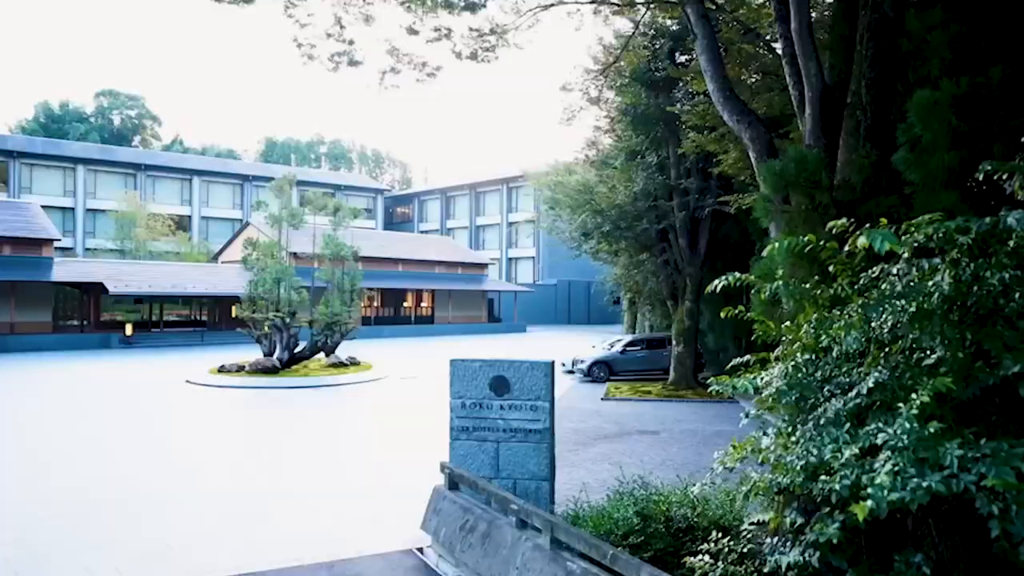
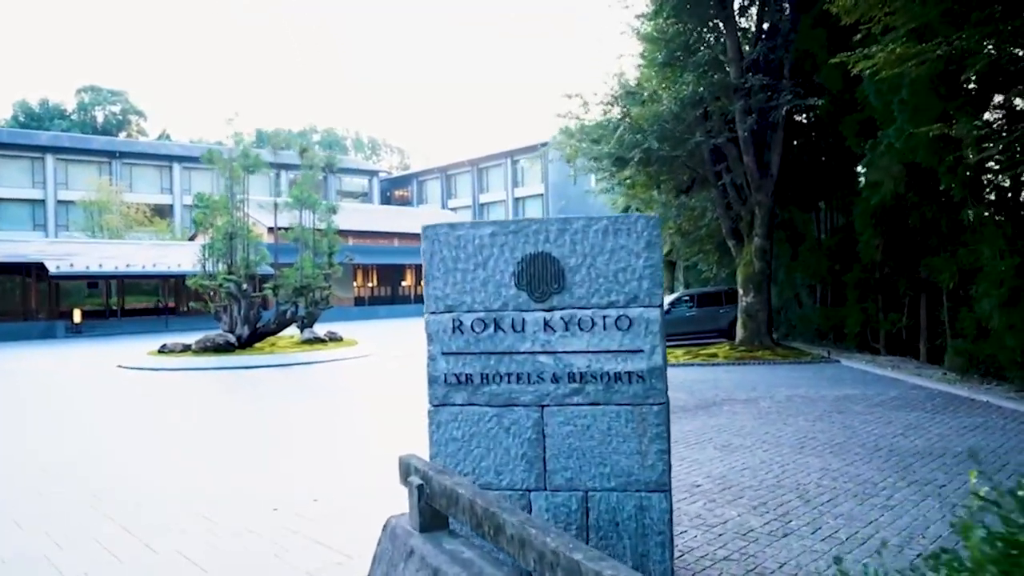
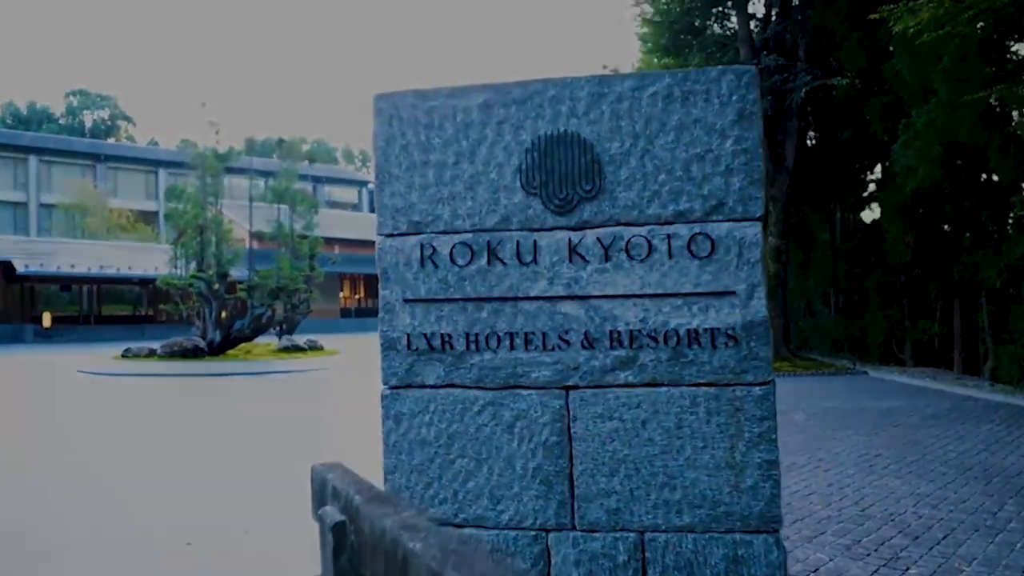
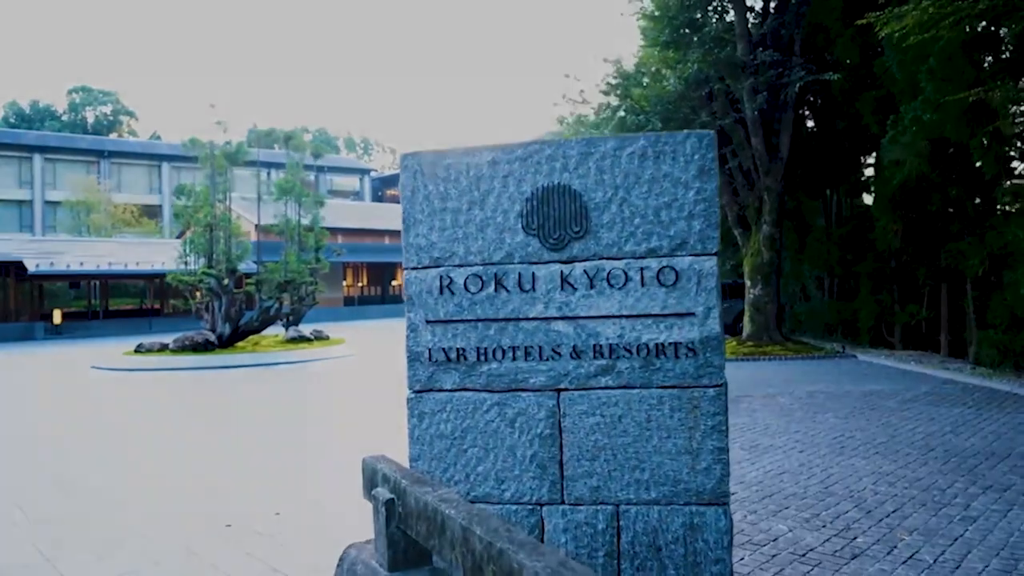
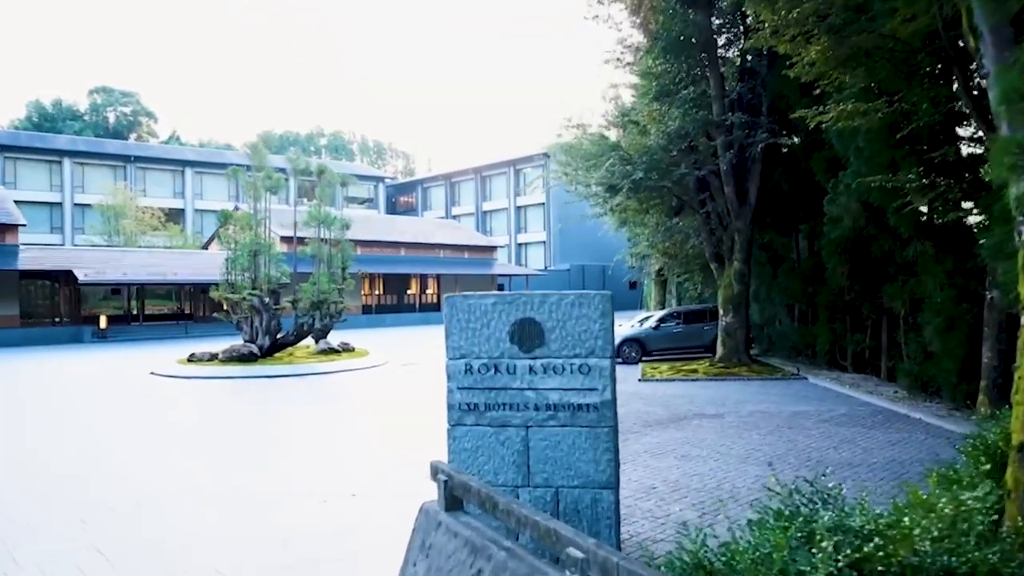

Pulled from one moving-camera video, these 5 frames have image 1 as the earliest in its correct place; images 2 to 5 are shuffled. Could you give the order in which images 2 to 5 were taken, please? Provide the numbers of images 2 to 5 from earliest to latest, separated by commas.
5, 2, 4, 3
